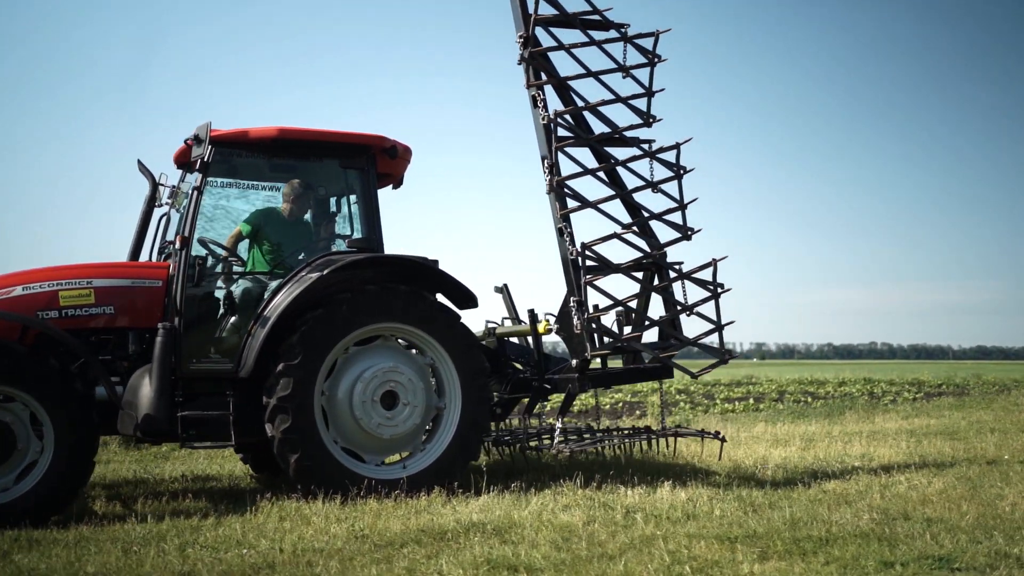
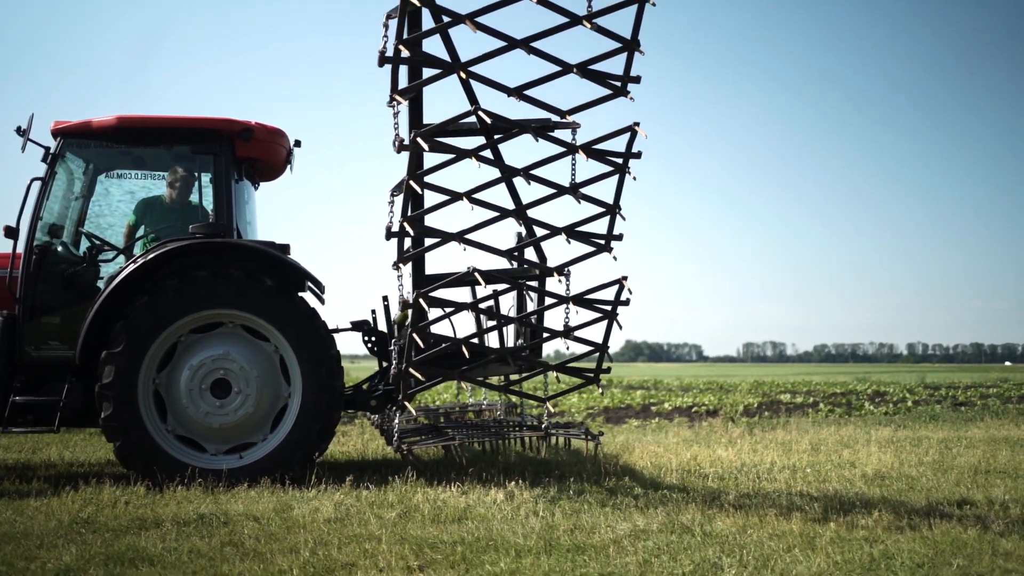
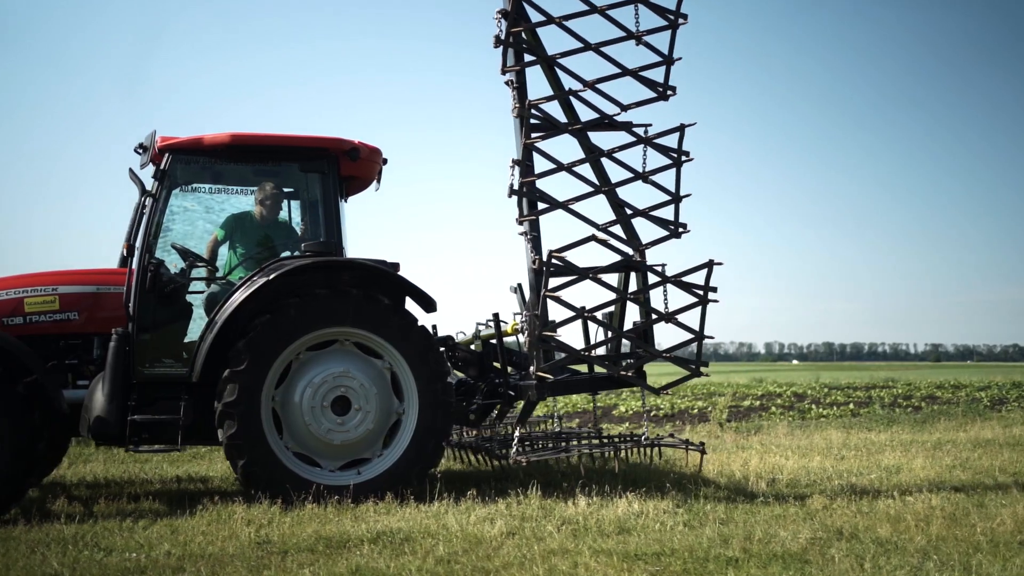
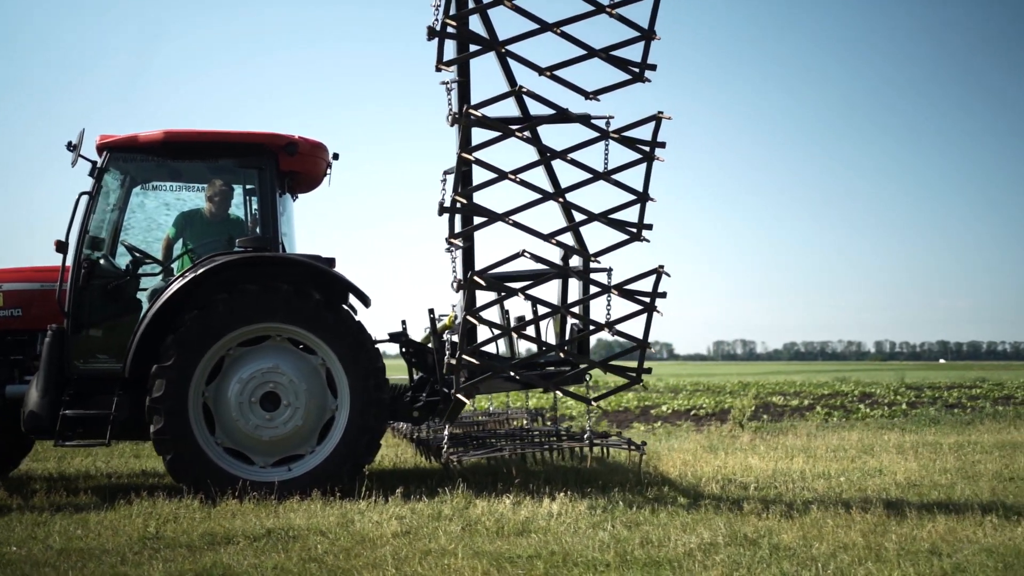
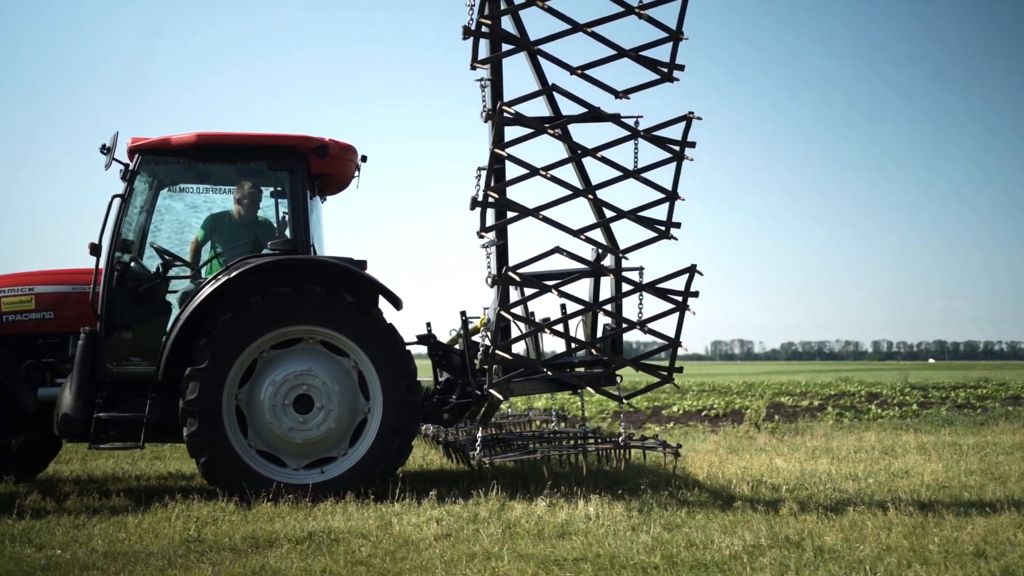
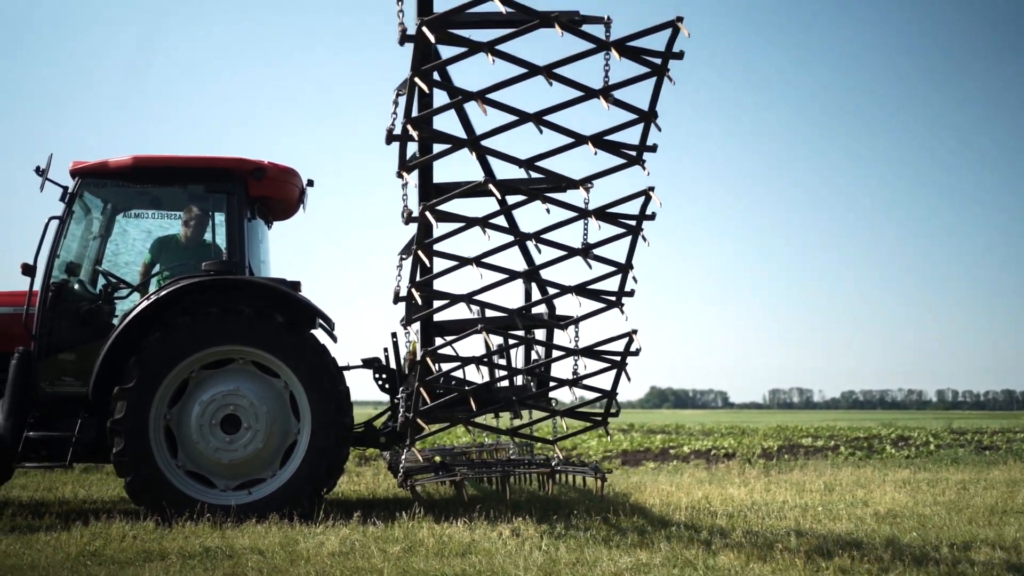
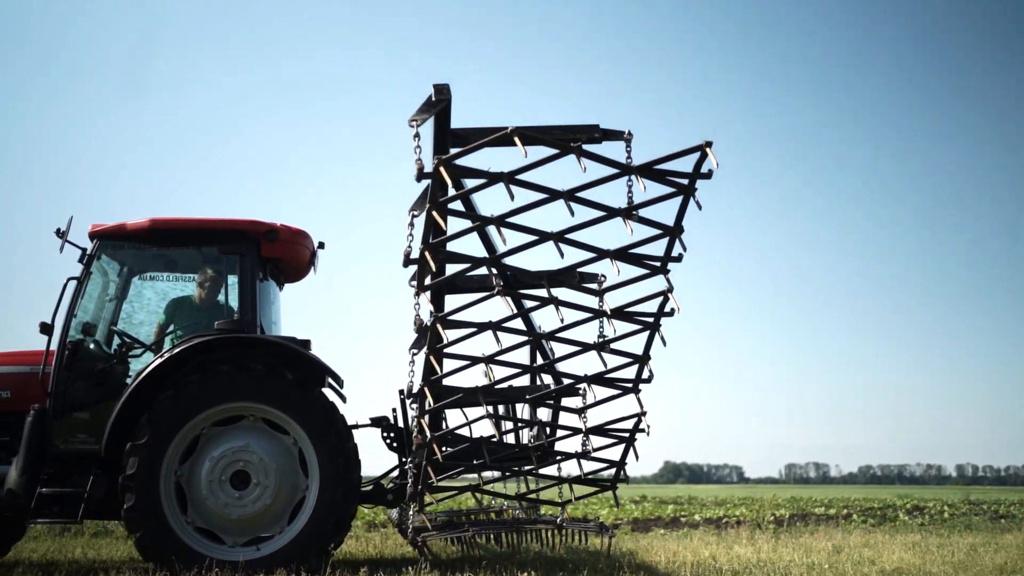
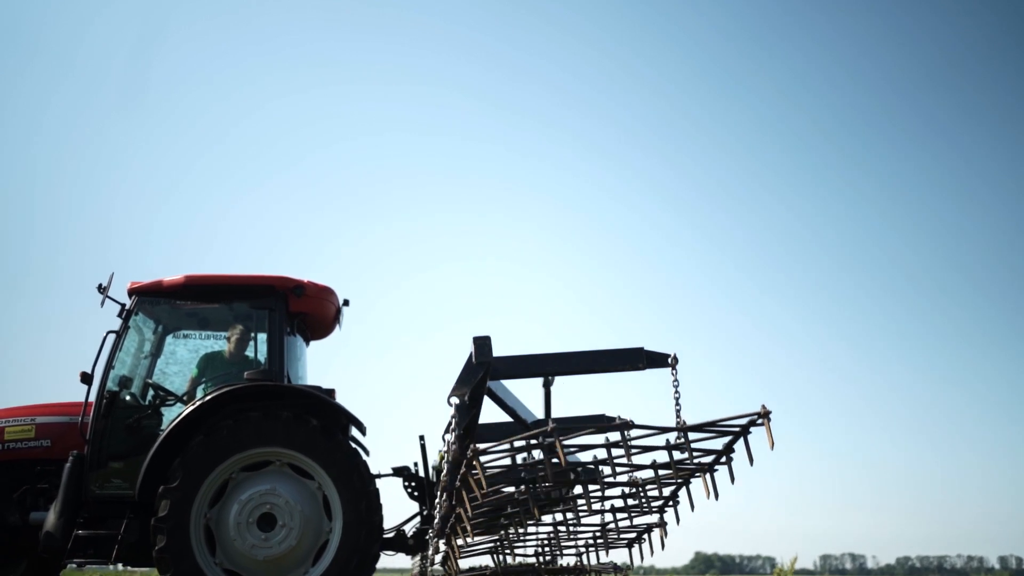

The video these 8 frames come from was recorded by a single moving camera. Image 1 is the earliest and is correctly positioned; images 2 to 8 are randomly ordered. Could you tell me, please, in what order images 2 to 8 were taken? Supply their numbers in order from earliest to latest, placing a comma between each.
3, 5, 4, 2, 6, 7, 8
